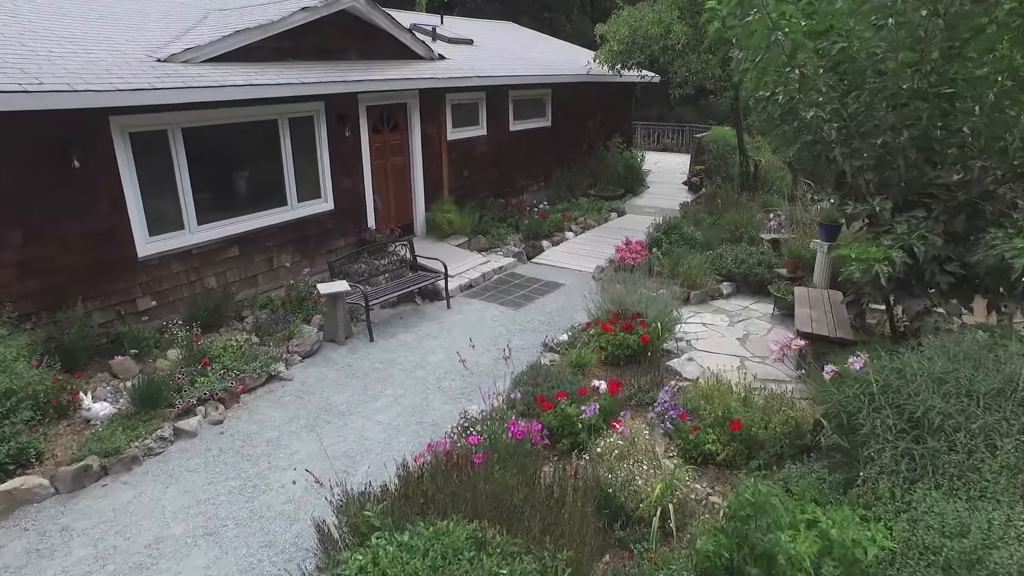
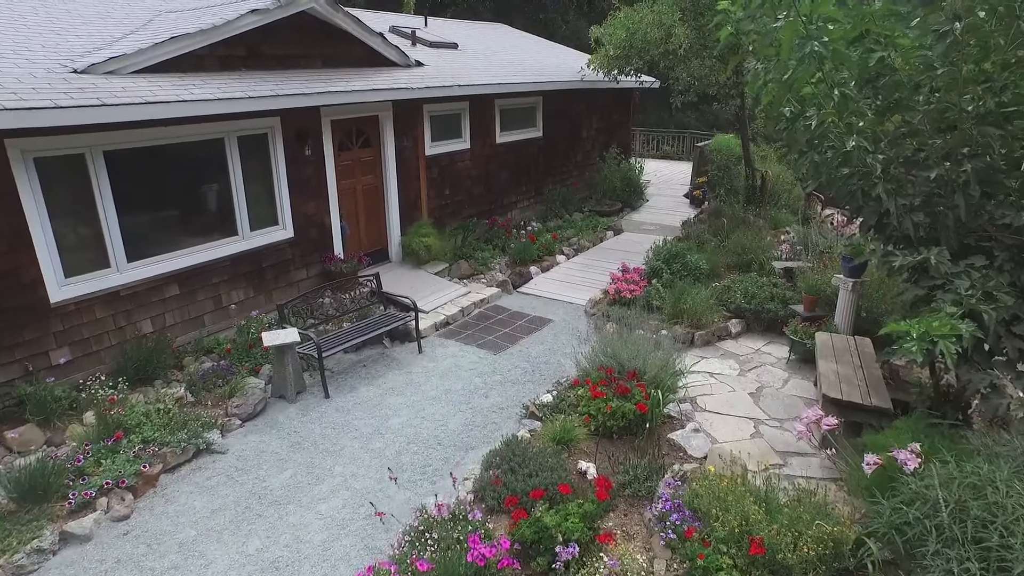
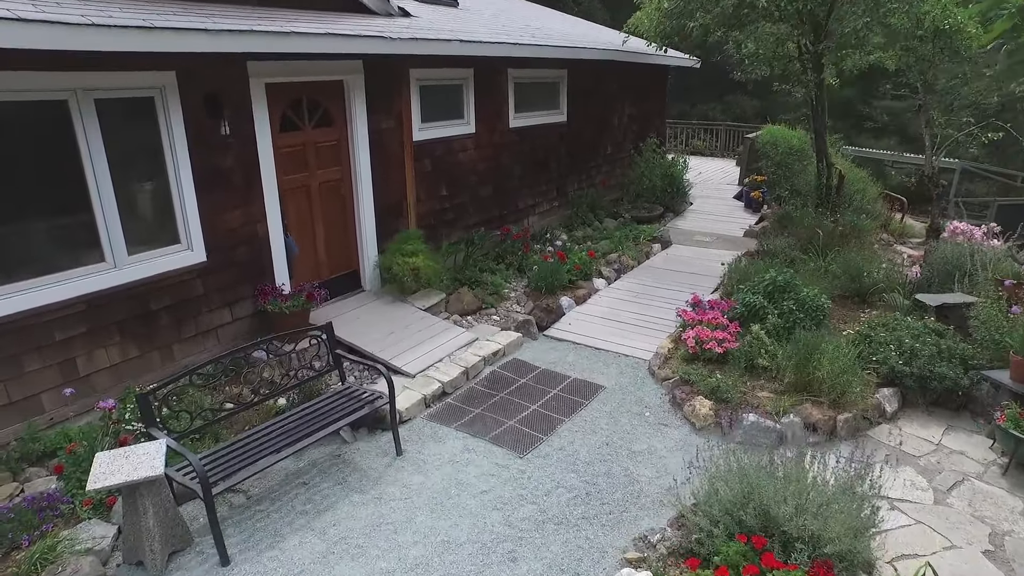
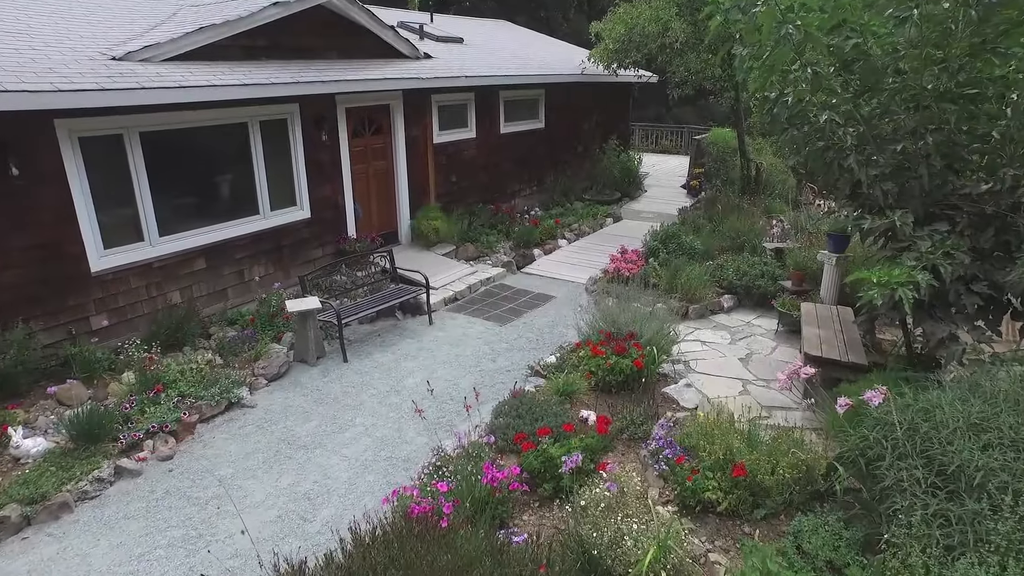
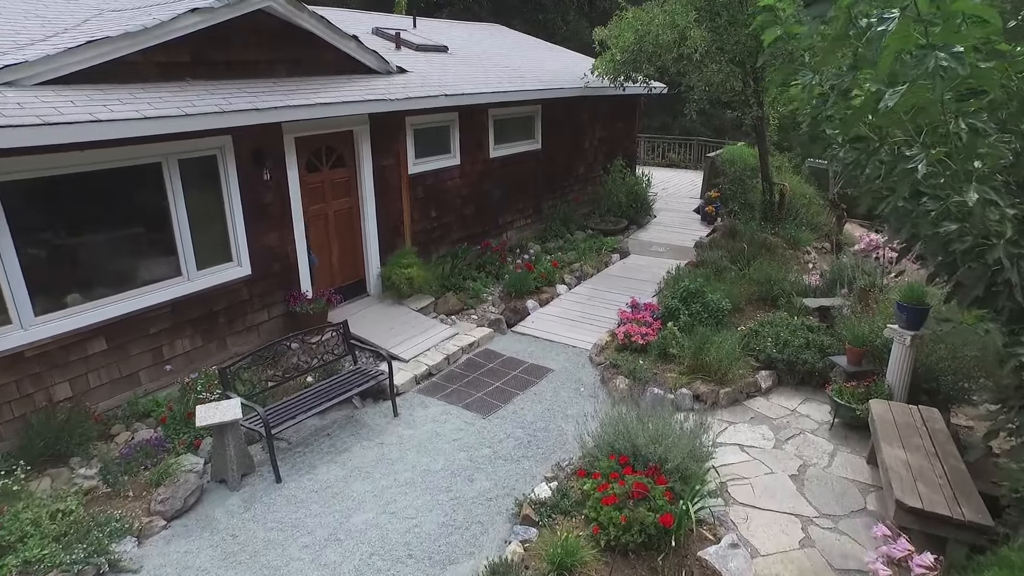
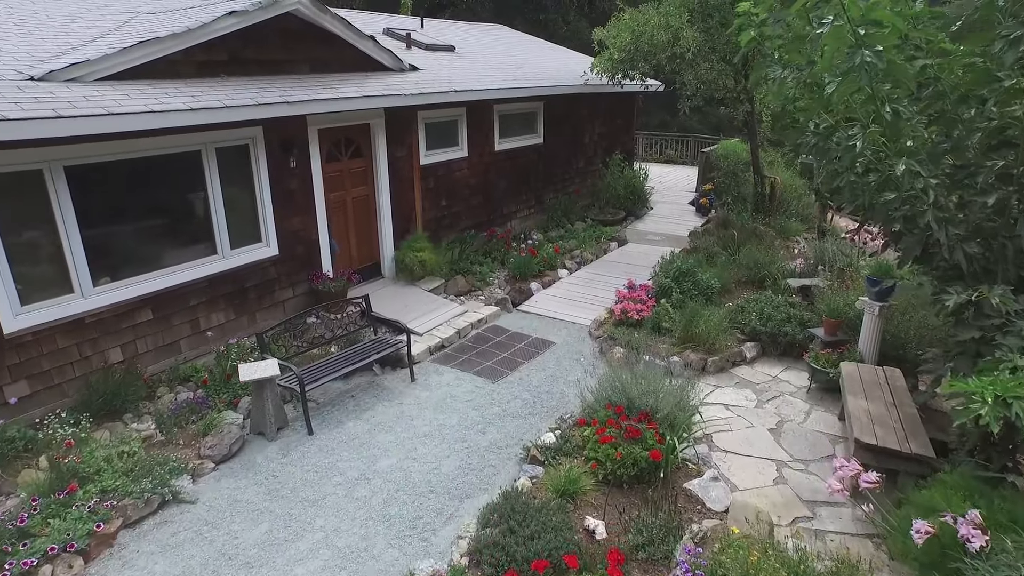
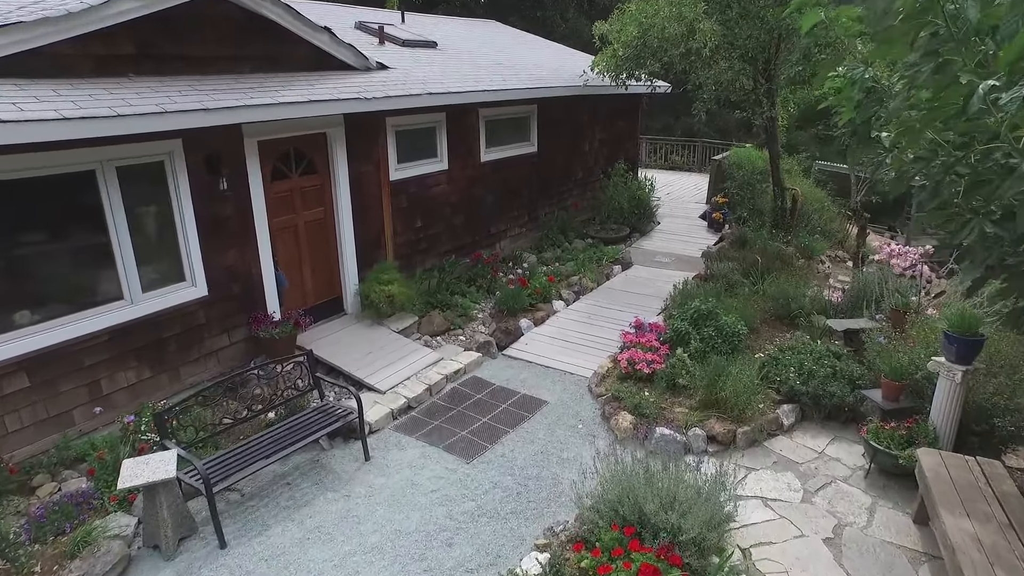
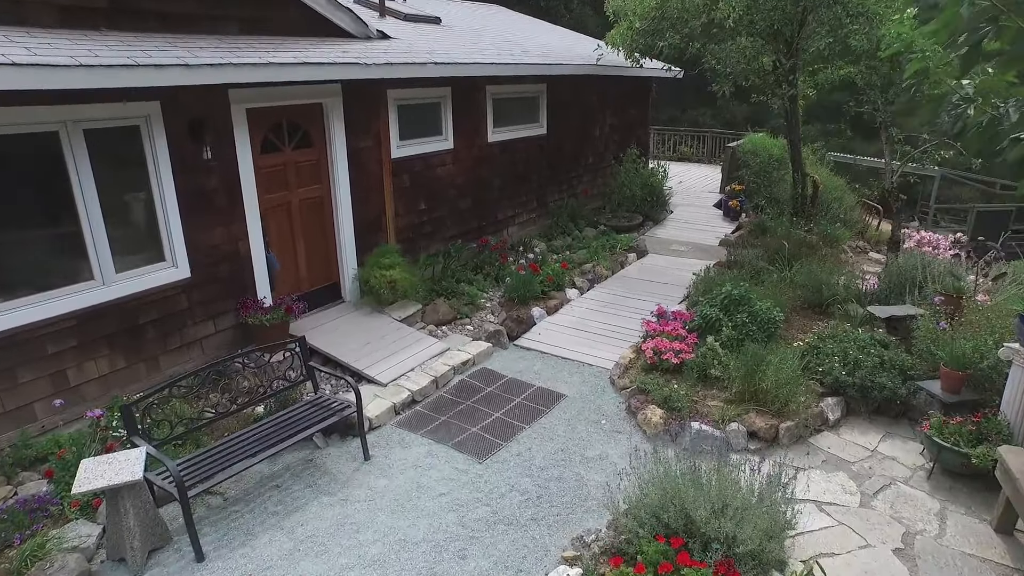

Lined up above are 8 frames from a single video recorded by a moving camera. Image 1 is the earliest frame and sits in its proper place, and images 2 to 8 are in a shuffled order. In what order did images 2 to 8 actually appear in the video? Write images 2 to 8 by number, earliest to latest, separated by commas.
4, 2, 6, 5, 7, 8, 3
